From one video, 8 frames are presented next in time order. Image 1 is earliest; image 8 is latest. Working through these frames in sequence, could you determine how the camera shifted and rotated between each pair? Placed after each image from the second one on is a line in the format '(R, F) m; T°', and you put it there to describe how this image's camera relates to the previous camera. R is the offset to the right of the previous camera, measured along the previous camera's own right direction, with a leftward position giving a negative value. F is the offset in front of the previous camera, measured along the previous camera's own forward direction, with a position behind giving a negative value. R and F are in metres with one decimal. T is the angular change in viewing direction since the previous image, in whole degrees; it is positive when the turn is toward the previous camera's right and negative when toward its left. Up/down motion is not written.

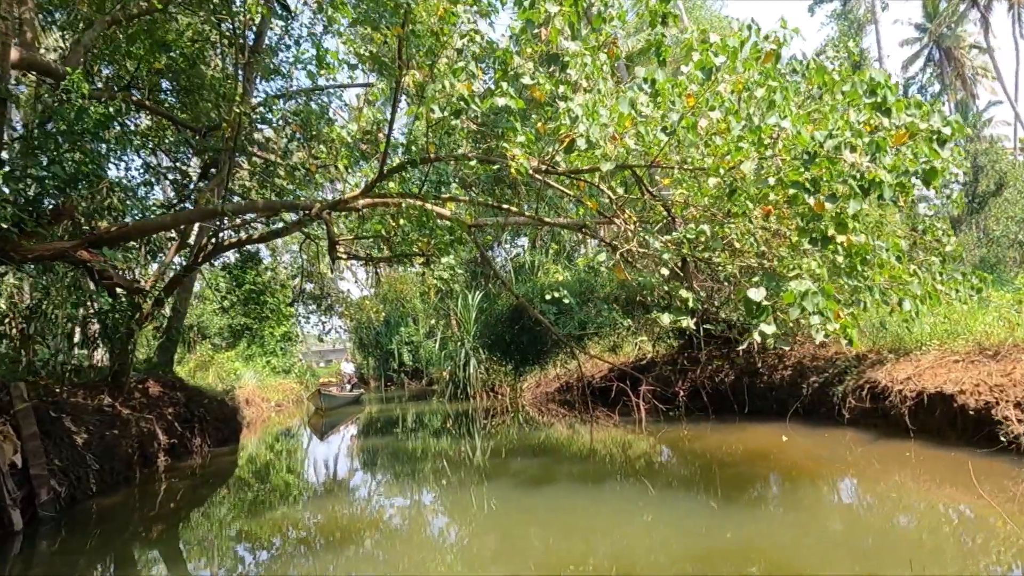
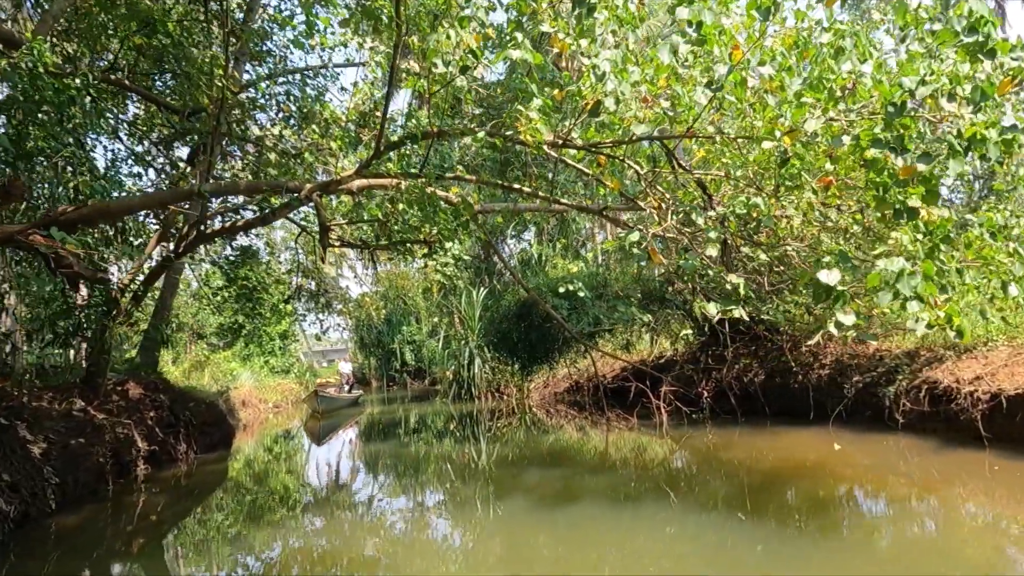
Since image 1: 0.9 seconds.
(-0.1, +0.7) m; 0°
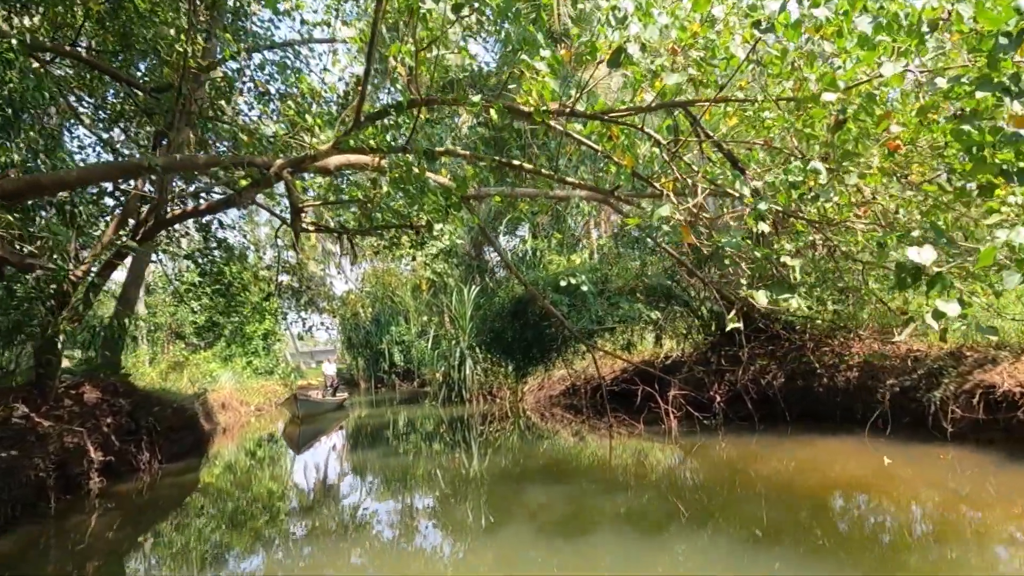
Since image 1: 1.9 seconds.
(-0.1, +0.7) m; +1°
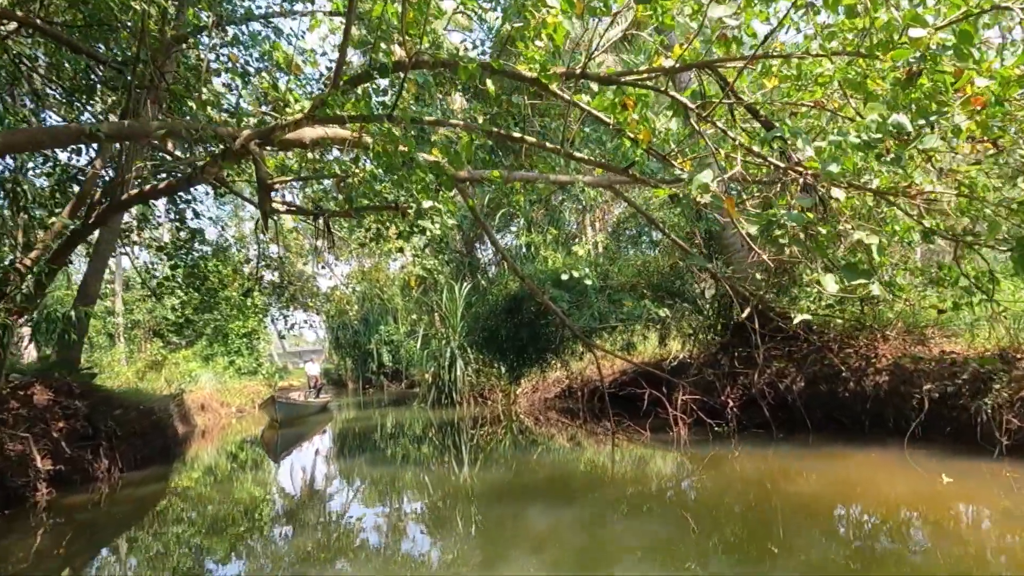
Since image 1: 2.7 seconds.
(-0.1, +0.6) m; +1°
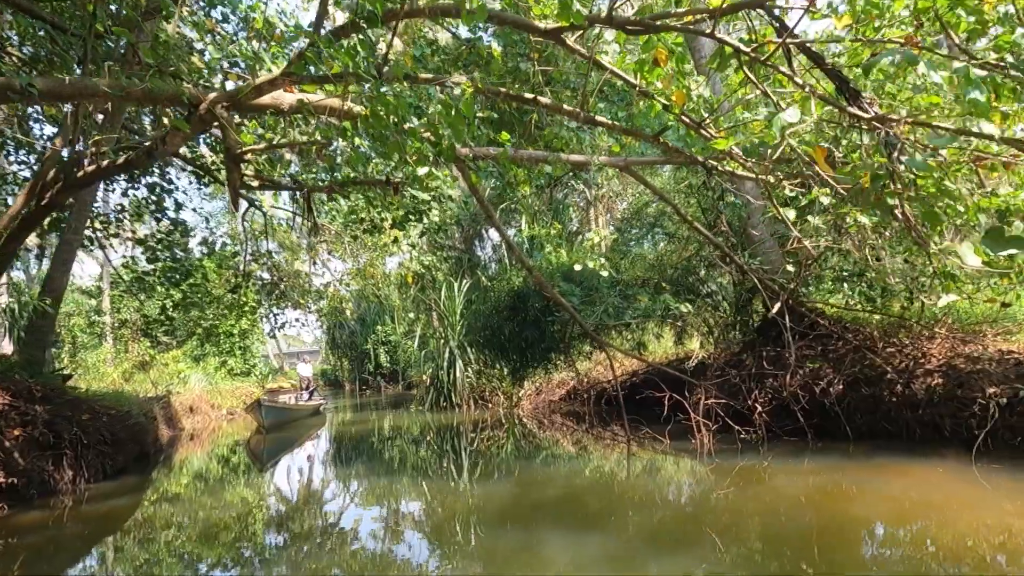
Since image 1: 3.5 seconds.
(-0.1, +0.7) m; 0°
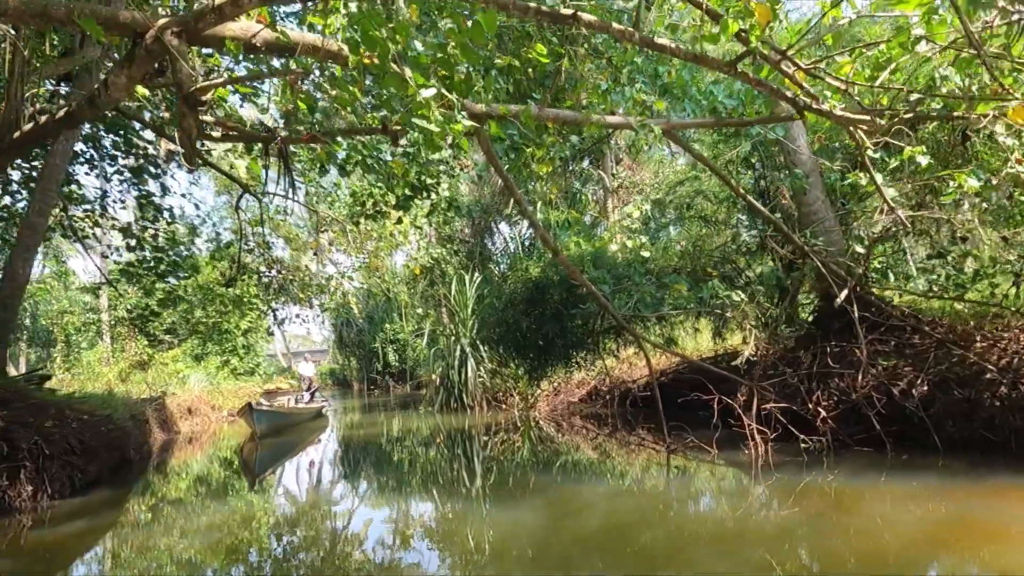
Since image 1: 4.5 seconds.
(-0.1, +0.9) m; -1°
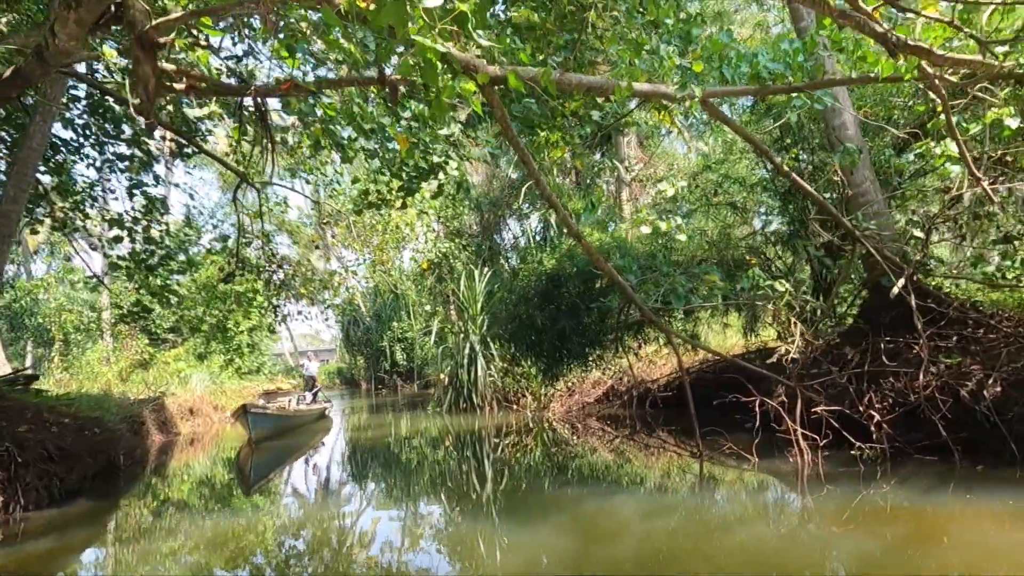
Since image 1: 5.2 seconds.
(-0.1, +0.6) m; -1°
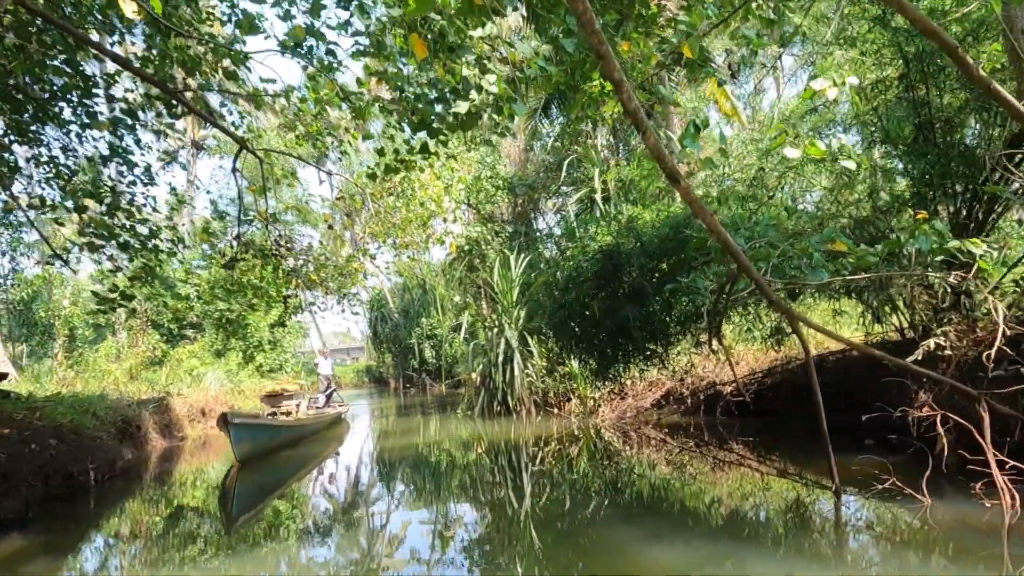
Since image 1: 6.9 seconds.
(-0.2, +1.5) m; -3°
